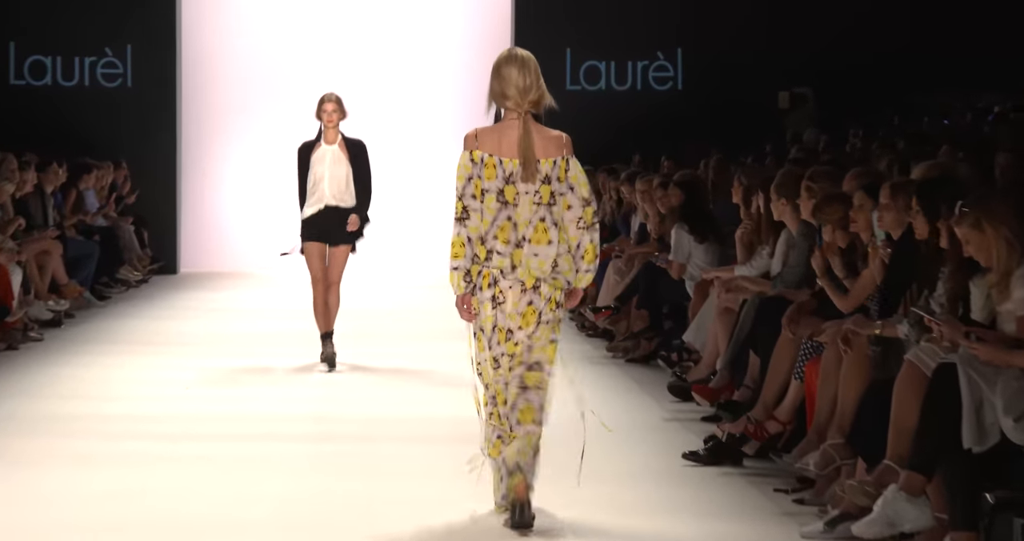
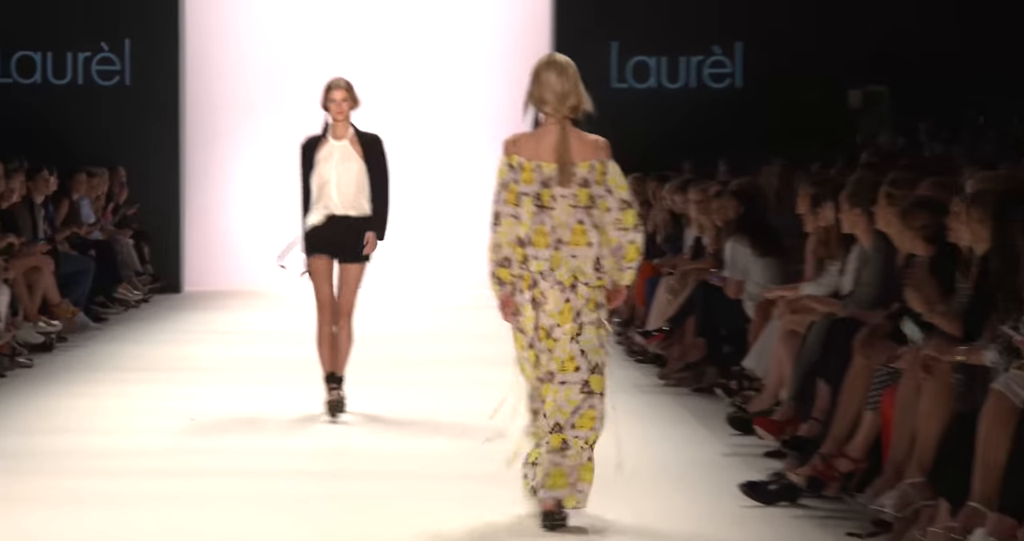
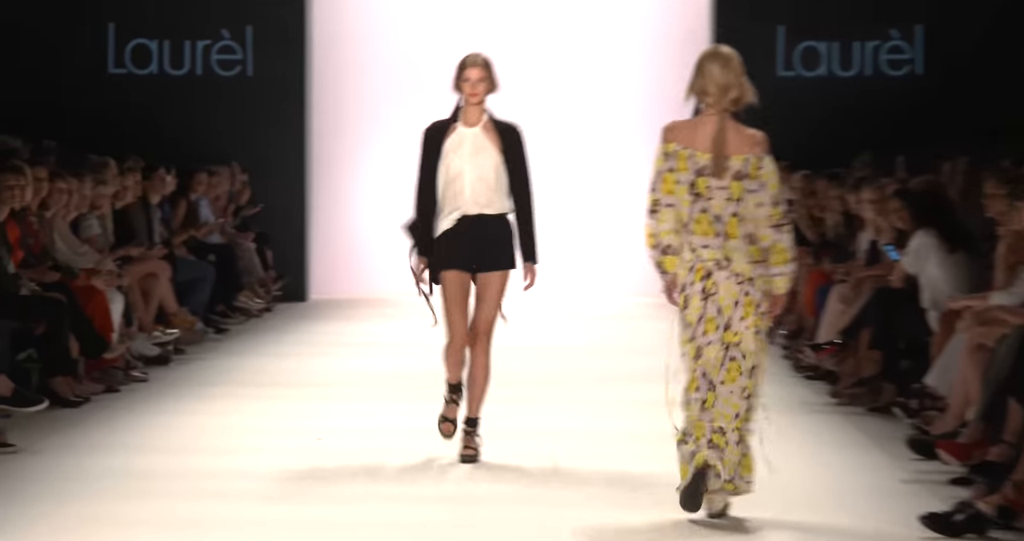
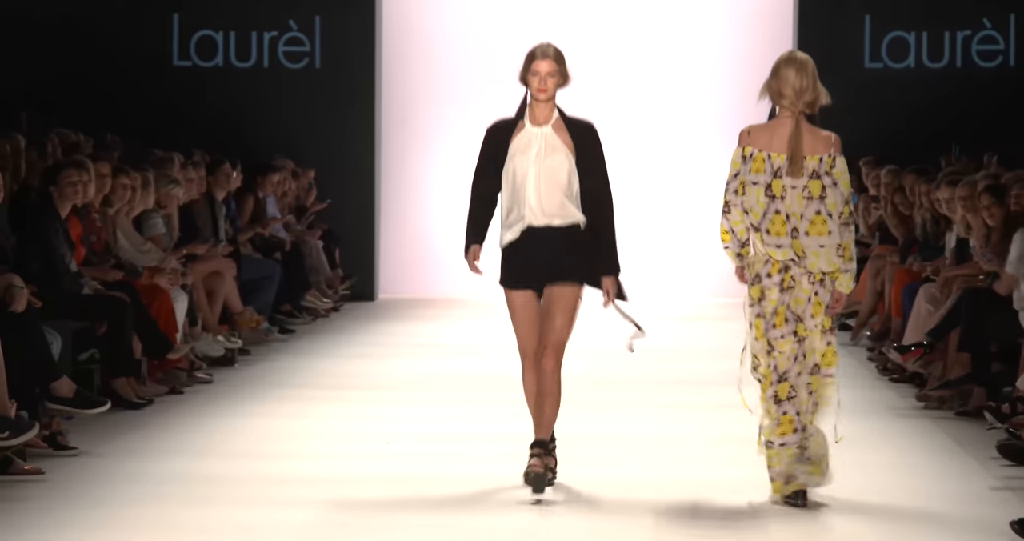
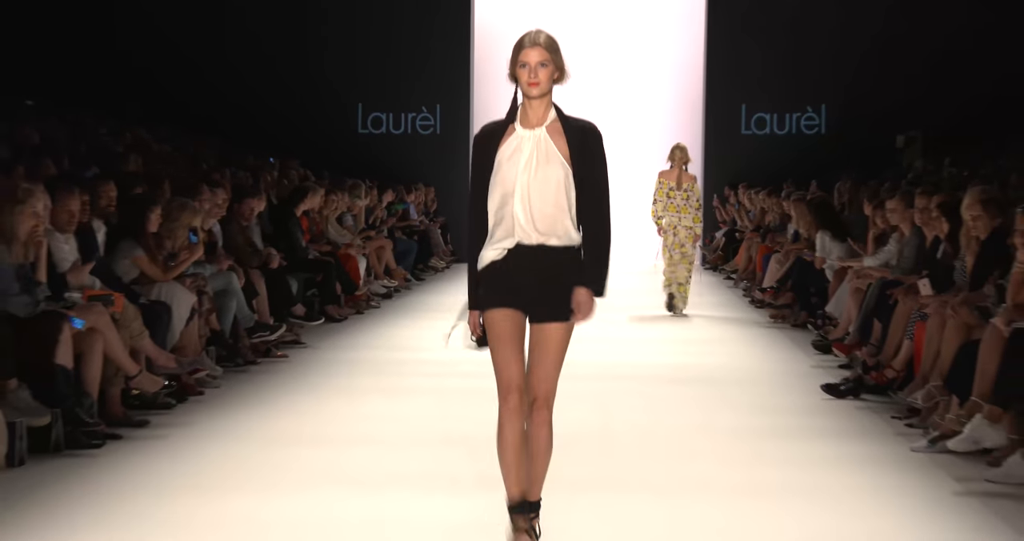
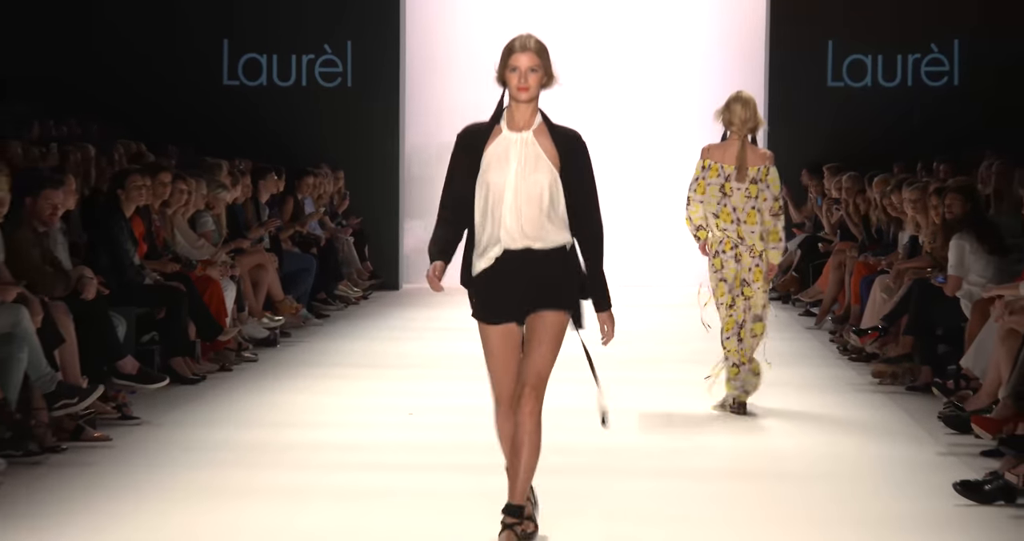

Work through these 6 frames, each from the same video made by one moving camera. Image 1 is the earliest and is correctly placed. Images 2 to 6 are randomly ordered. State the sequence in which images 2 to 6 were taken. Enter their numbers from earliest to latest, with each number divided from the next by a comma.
2, 3, 4, 6, 5
